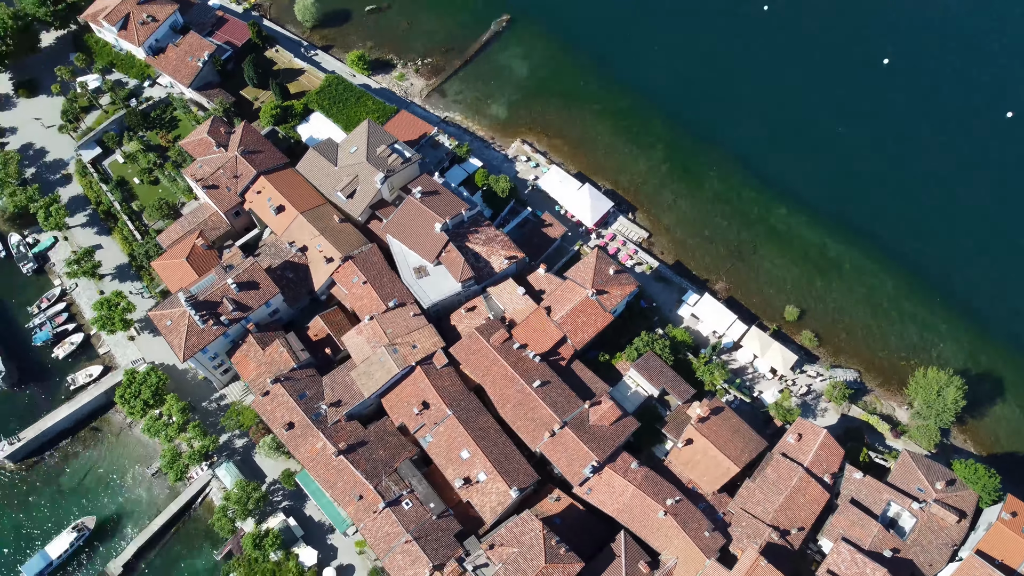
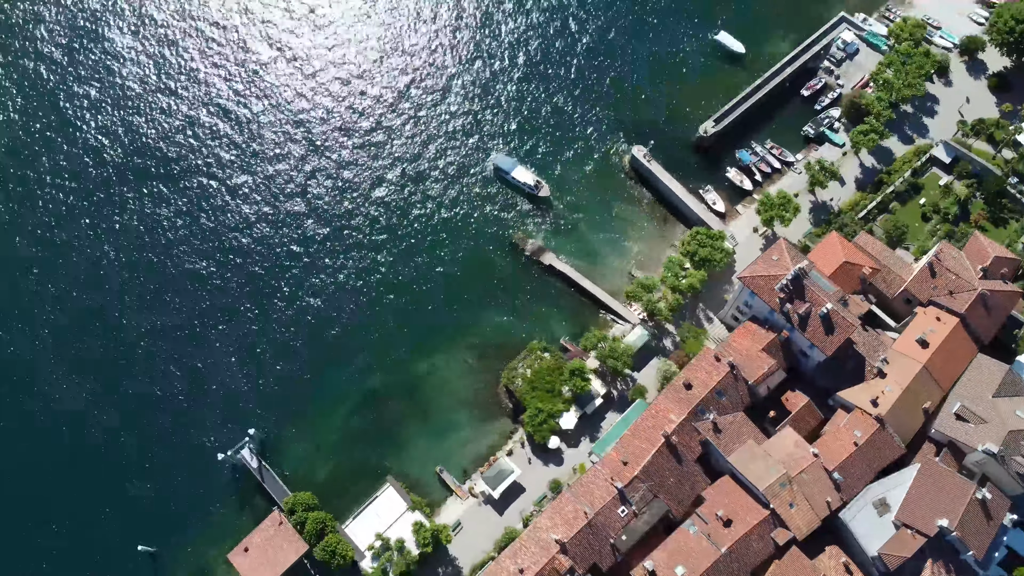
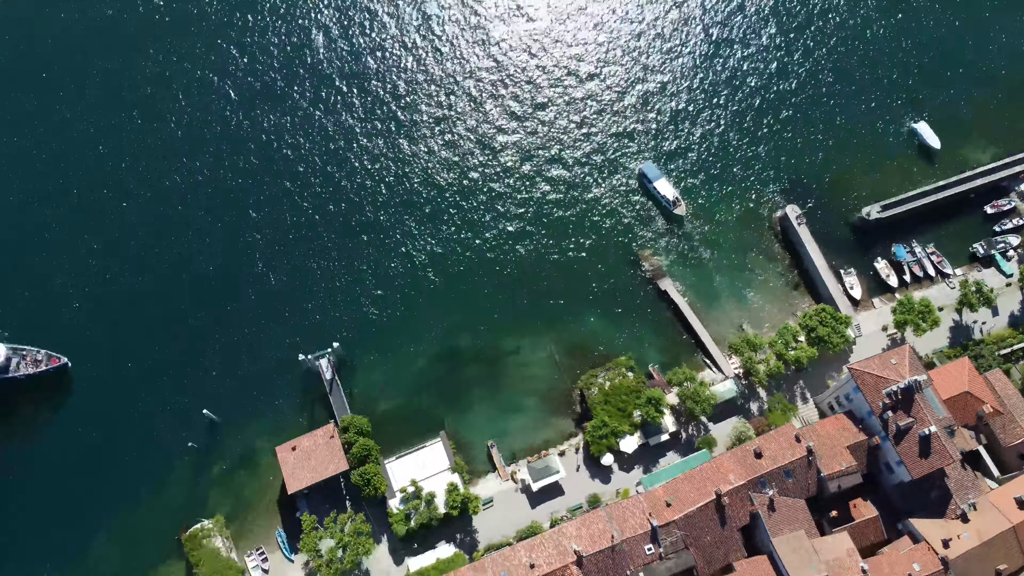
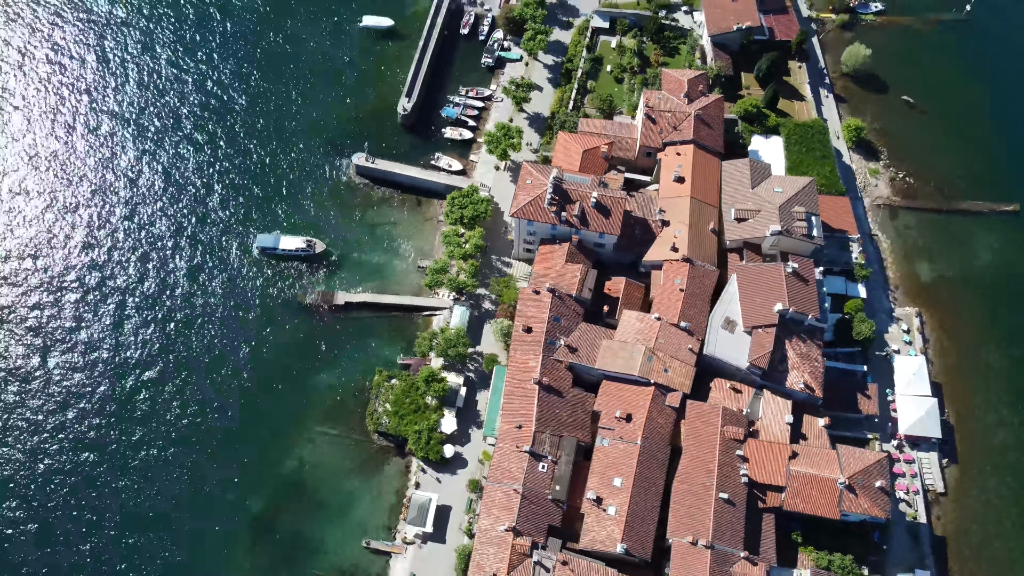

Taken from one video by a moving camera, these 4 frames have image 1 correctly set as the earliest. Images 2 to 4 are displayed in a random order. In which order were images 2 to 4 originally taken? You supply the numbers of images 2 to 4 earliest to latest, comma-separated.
4, 2, 3
